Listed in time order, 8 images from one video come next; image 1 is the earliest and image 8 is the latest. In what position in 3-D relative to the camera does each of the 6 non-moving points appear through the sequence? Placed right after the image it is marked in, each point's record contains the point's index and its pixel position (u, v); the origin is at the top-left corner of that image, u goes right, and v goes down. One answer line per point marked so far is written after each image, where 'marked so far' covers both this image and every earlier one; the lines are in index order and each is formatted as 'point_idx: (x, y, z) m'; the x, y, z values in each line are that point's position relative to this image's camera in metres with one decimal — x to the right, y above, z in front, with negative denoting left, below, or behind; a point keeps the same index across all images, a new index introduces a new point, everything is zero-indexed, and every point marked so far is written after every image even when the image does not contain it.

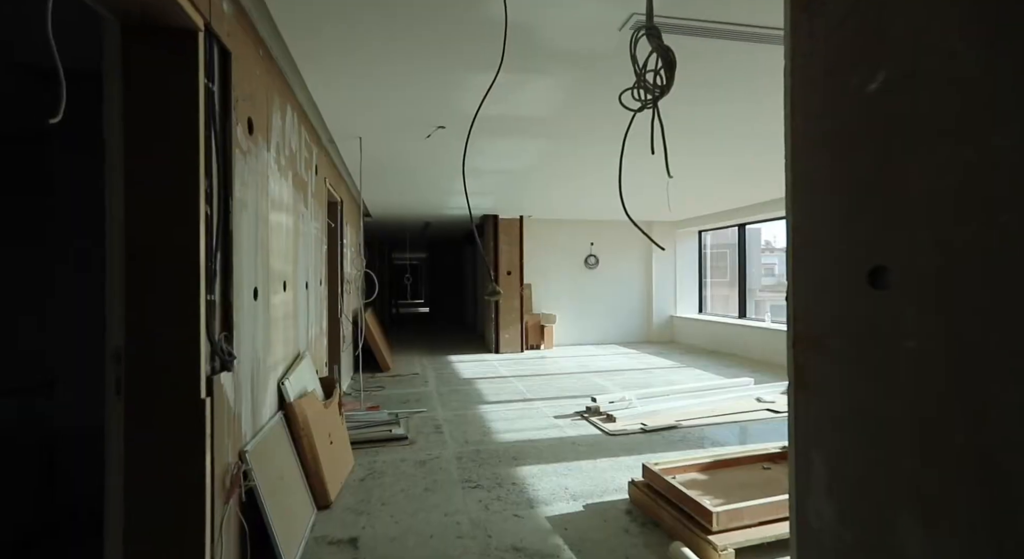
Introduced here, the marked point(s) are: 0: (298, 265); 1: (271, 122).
0: (-1.2, +0.1, +2.8) m
1: (-1.1, +0.7, +2.2) m
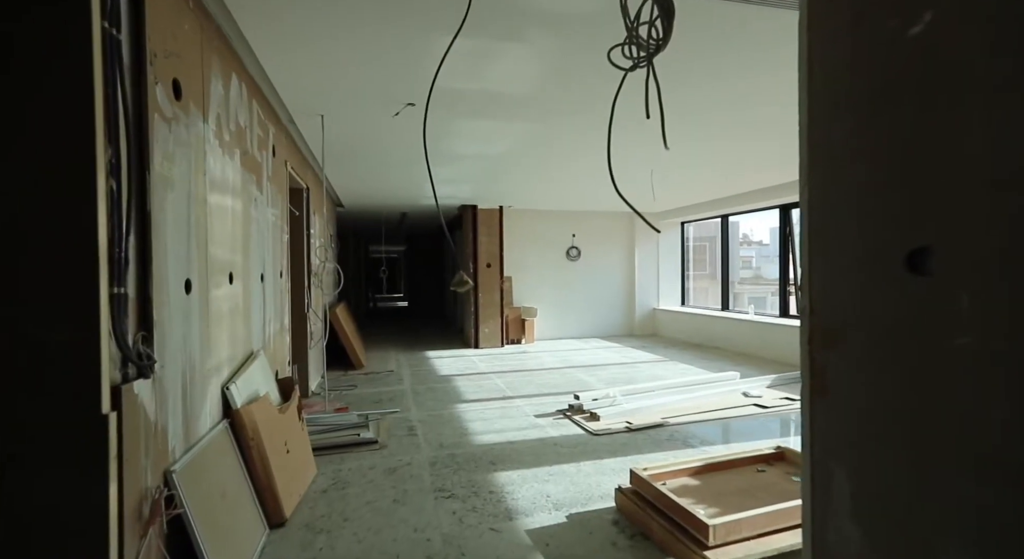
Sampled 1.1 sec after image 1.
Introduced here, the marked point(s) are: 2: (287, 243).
0: (-1.3, +0.1, +2.5) m
1: (-1.2, +0.8, +2.0) m
2: (-1.6, +0.3, +3.5) m
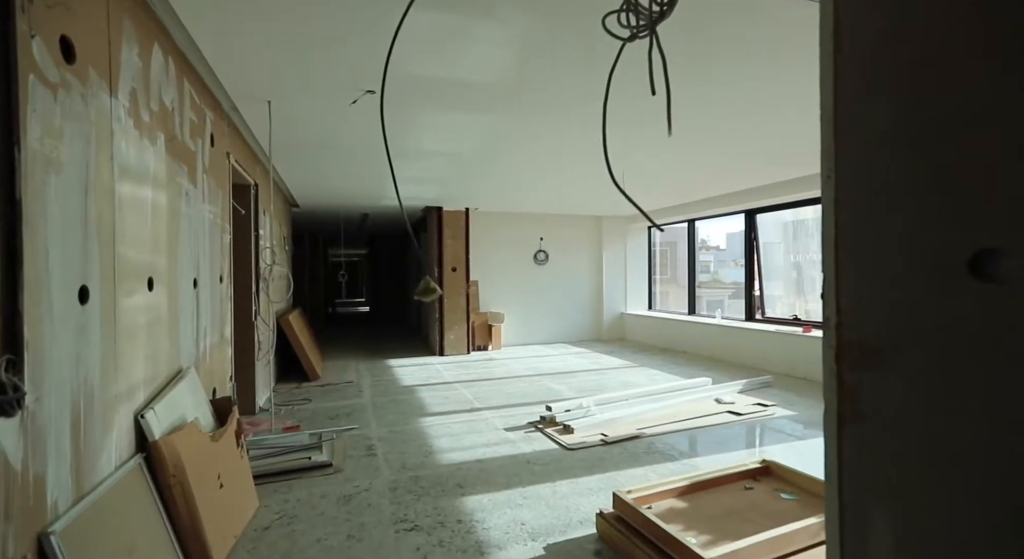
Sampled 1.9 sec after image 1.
0: (-1.5, +0.1, +2.2) m
1: (-1.3, +0.7, +1.6) m
2: (-1.8, +0.2, +3.2) m
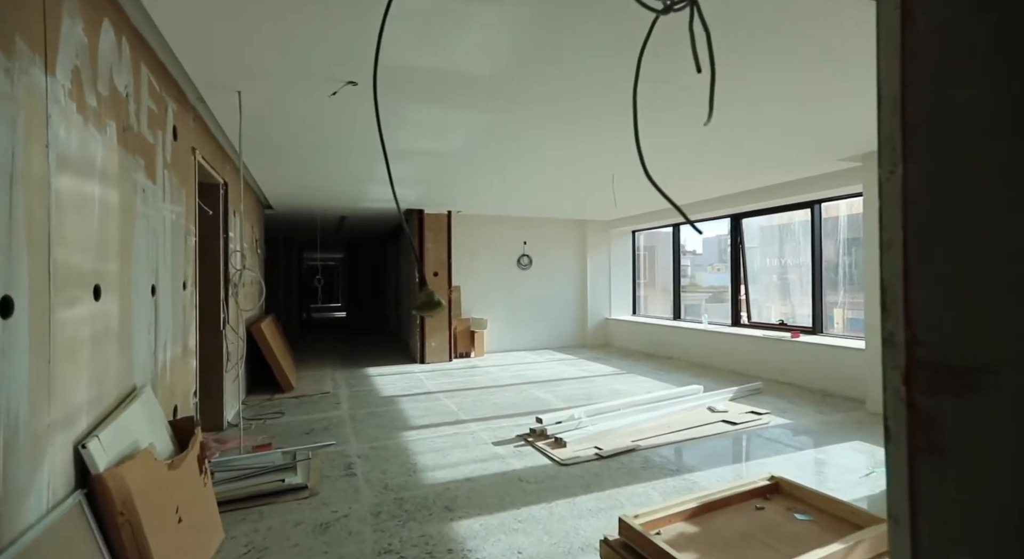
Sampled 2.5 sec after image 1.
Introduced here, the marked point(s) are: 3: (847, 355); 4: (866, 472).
0: (-1.5, +0.1, +1.9) m
1: (-1.3, +0.7, +1.4) m
2: (-1.9, +0.2, +2.9) m
3: (+3.4, -0.8, +5.0) m
4: (+2.3, -1.3, +3.2) m
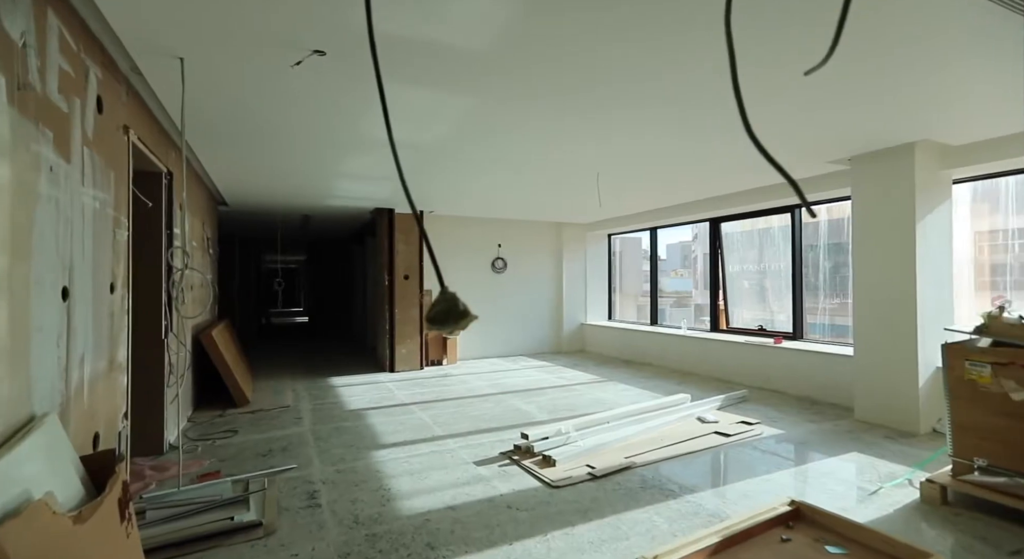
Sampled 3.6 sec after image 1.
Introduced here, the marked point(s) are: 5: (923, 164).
0: (-1.5, +0.1, +1.5) m
1: (-1.2, +0.7, +1.0) m
2: (-1.9, +0.2, +2.5) m
3: (+3.2, -0.8, +4.9) m
4: (+2.2, -1.3, +3.0) m
5: (+3.5, +0.9, +4.2) m
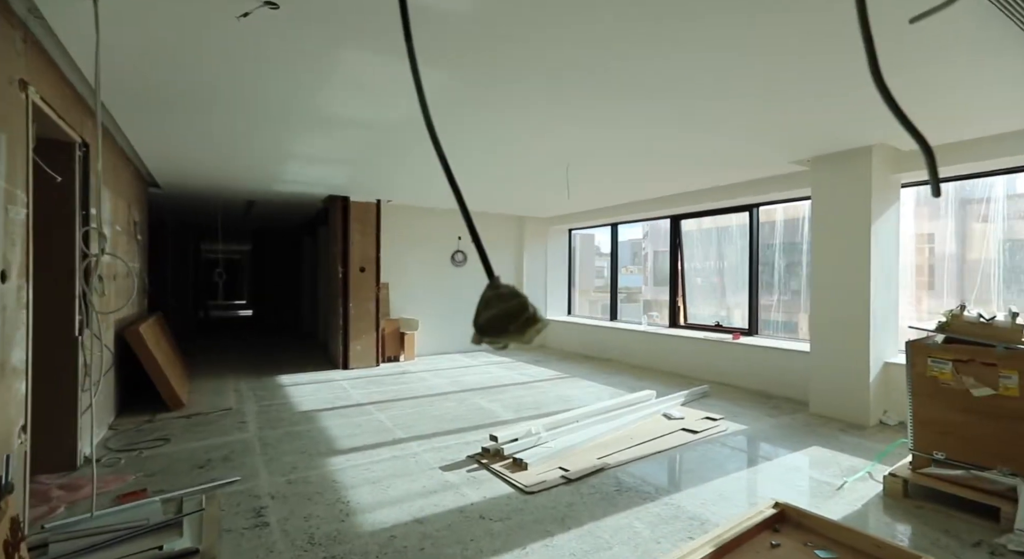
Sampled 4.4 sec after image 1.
0: (-1.5, +0.1, +1.2) m
1: (-1.2, +0.7, +0.7) m
2: (-2.0, +0.2, +2.1) m
3: (+2.8, -0.8, +5.0) m
4: (+2.0, -1.3, +3.1) m
5: (+3.2, +1.0, +4.3) m
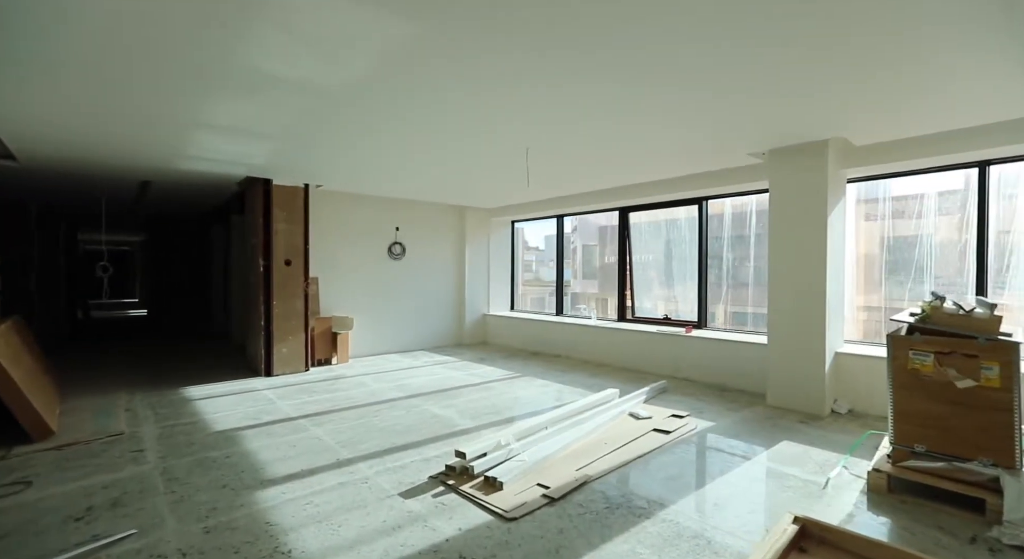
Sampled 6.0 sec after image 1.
0: (-1.4, +0.2, +0.6) m
1: (-1.0, +0.8, +0.1) m
2: (-2.0, +0.3, +1.4) m
3: (+2.4, -0.7, +5.0) m
4: (+1.8, -1.2, +3.0) m
5: (+2.8, +1.0, +4.3) m
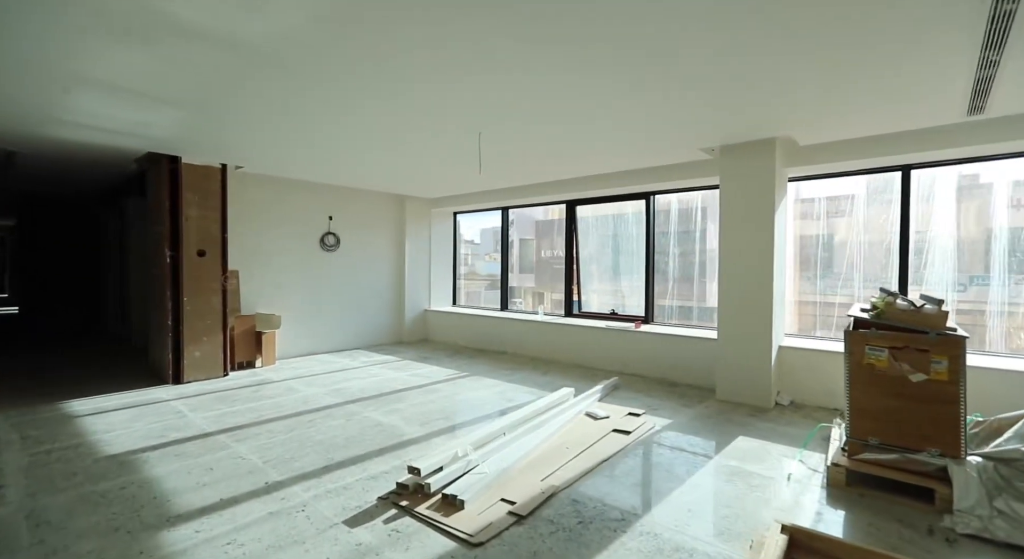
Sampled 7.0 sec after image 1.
0: (-1.2, +0.2, +0.1) m
1: (-0.8, +0.8, -0.3) m
2: (-2.0, +0.3, +0.8) m
3: (+1.8, -0.7, +5.0) m
4: (+1.6, -1.2, +2.9) m
5: (+2.4, +1.1, +4.4) m
